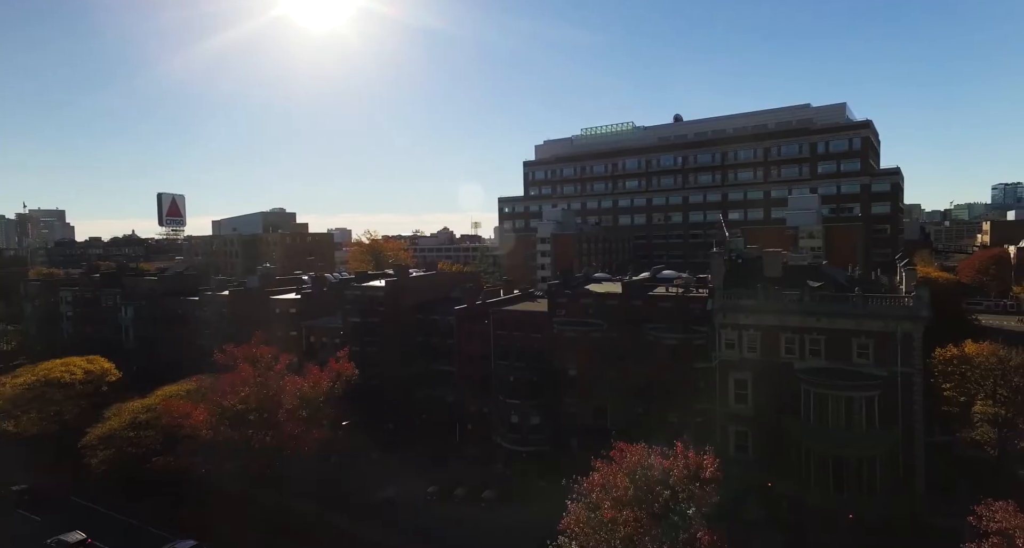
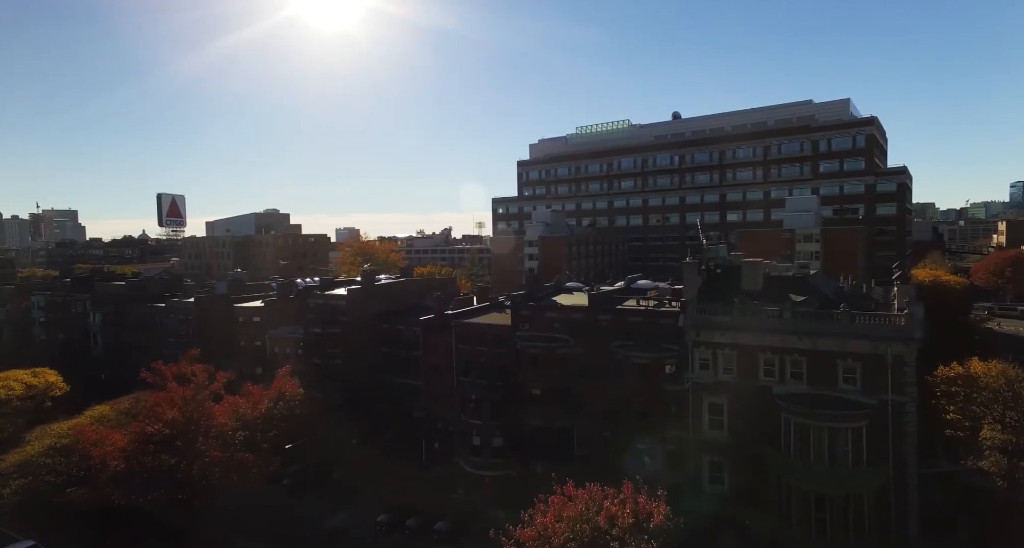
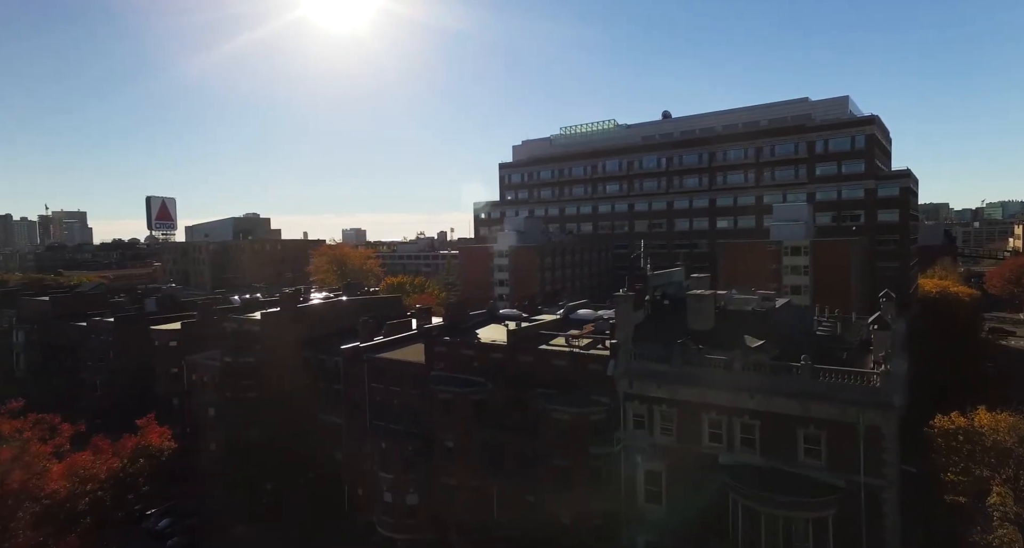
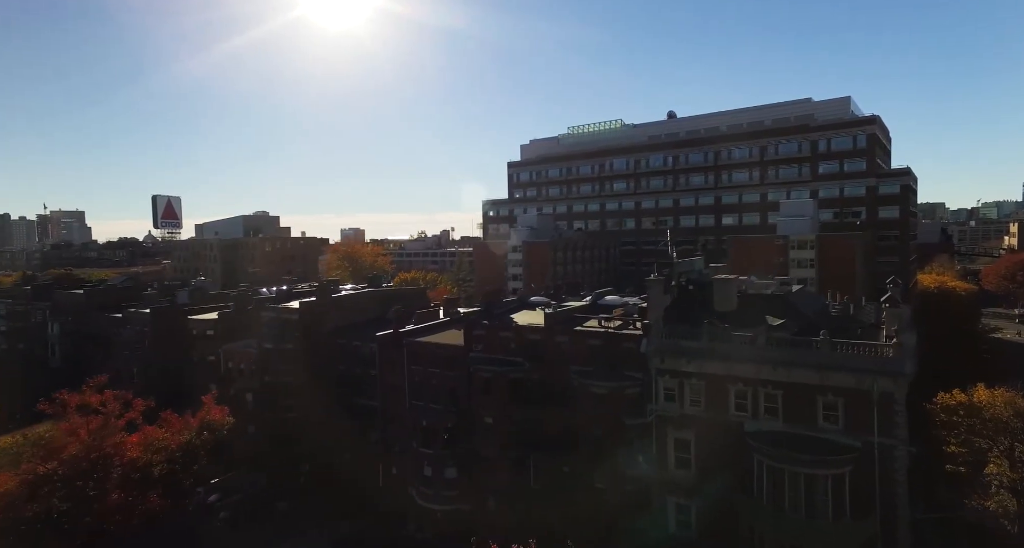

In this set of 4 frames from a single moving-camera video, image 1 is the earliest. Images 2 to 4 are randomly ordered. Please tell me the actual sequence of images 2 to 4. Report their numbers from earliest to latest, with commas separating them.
2, 4, 3
